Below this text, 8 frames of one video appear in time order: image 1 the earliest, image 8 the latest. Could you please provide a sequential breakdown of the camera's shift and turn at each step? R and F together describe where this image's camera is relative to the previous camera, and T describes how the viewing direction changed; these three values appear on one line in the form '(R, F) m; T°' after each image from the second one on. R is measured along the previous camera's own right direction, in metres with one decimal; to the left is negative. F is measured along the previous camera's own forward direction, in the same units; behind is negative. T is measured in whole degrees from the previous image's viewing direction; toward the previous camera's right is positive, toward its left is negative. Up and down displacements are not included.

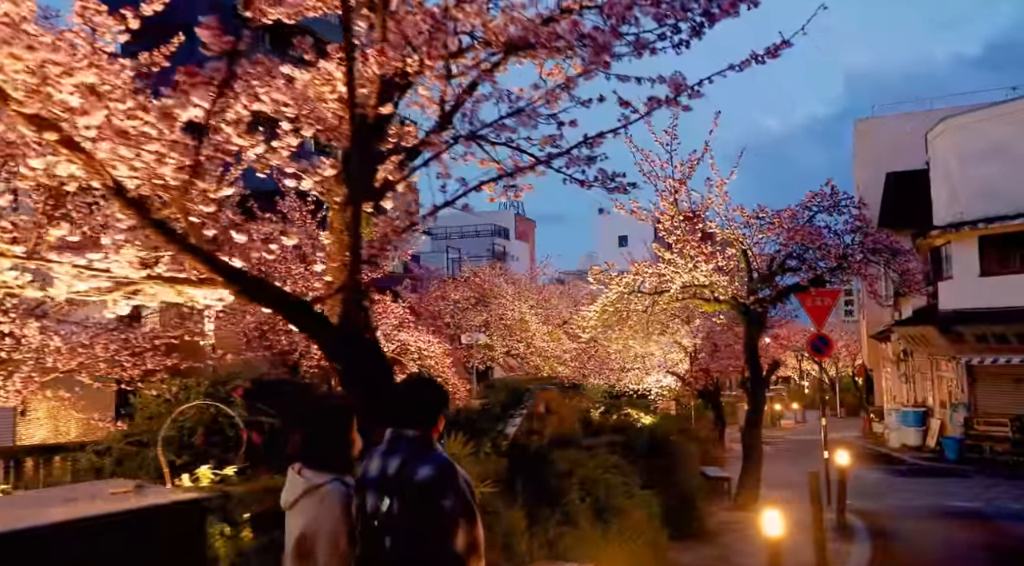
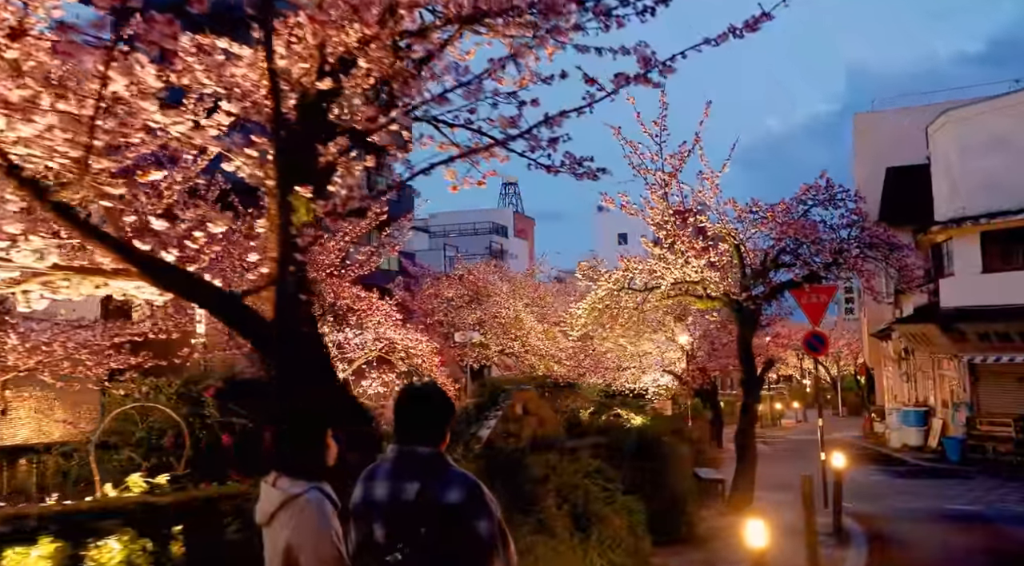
(+0.3, +0.4) m; 0°
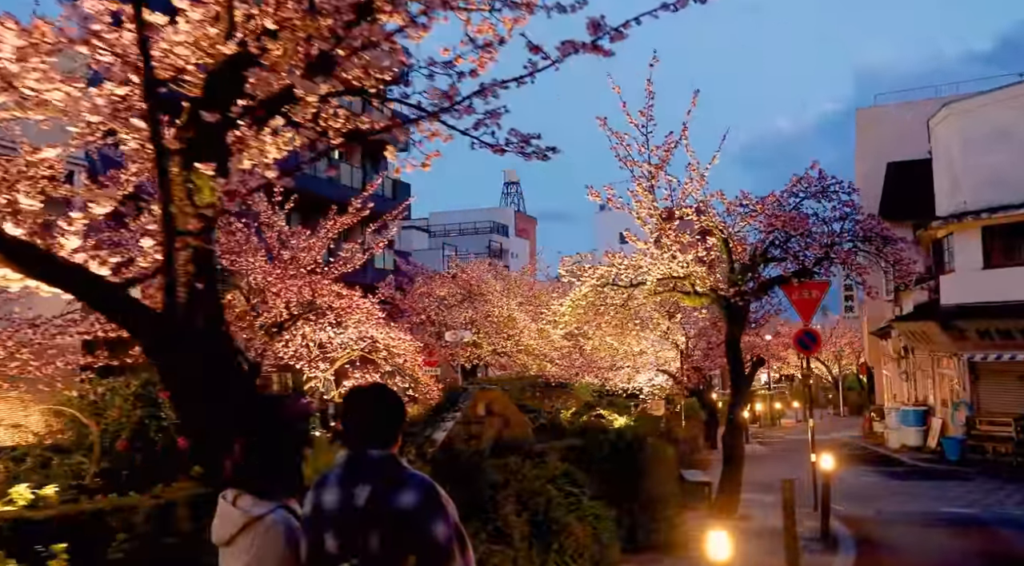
(+0.4, +0.5) m; 0°
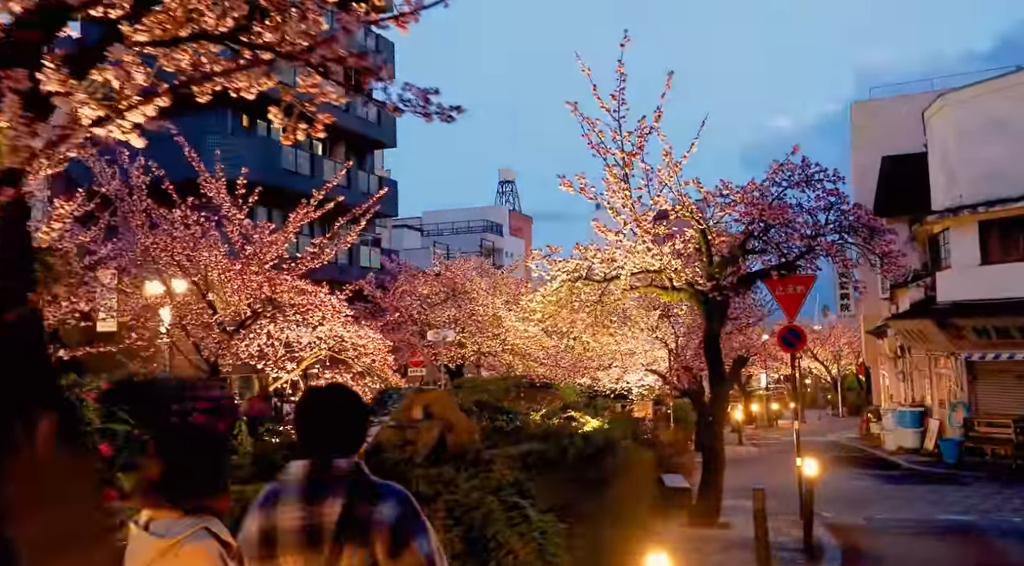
(+0.5, +0.8) m; 0°
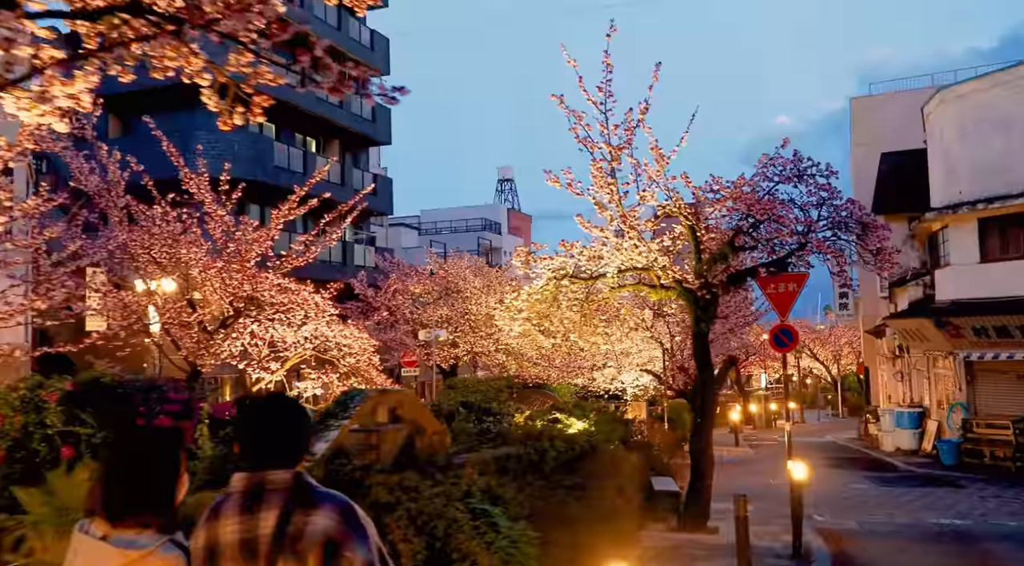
(+0.2, +0.3) m; 0°
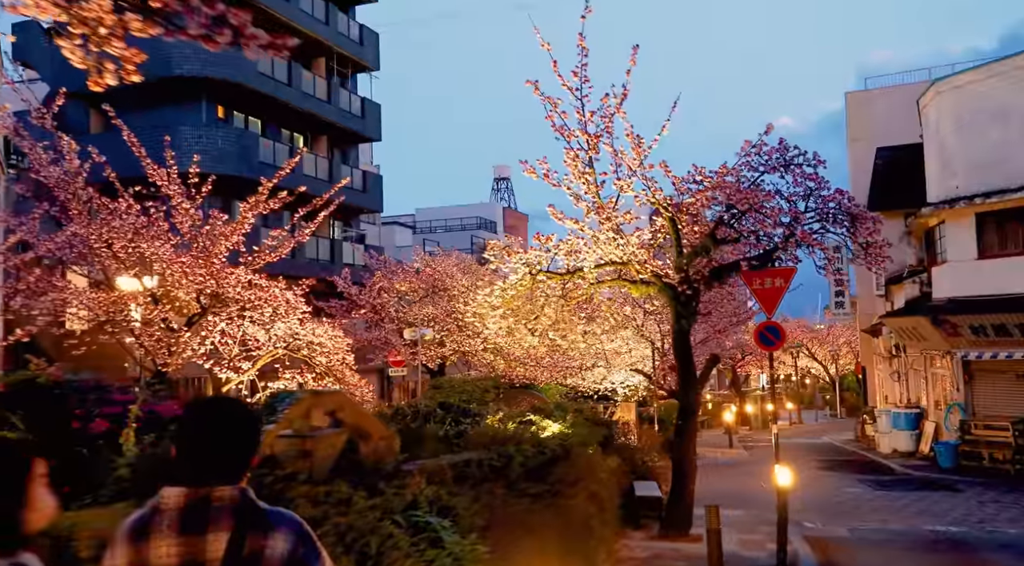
(+0.4, +0.6) m; 0°
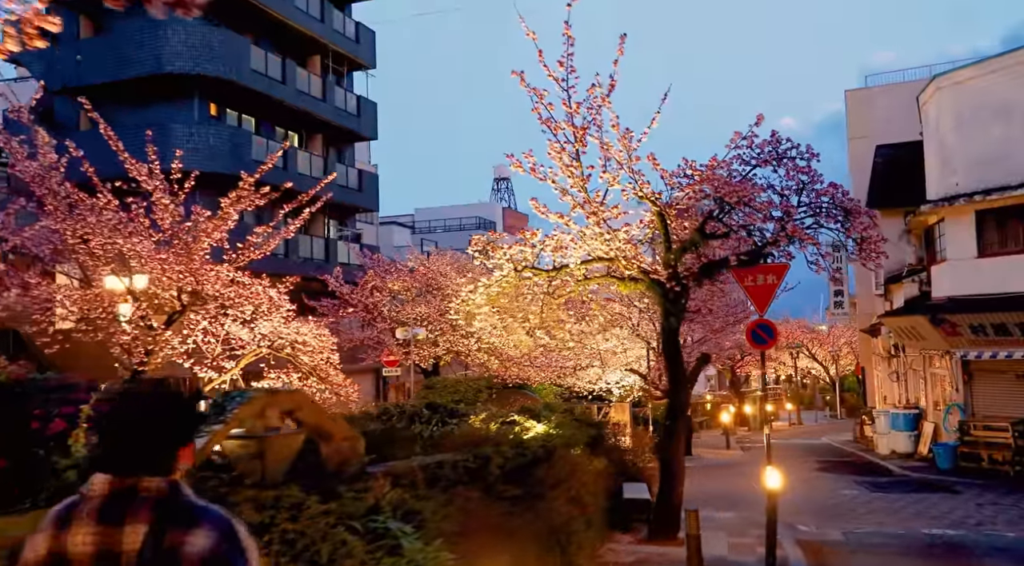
(+0.2, +0.3) m; 0°
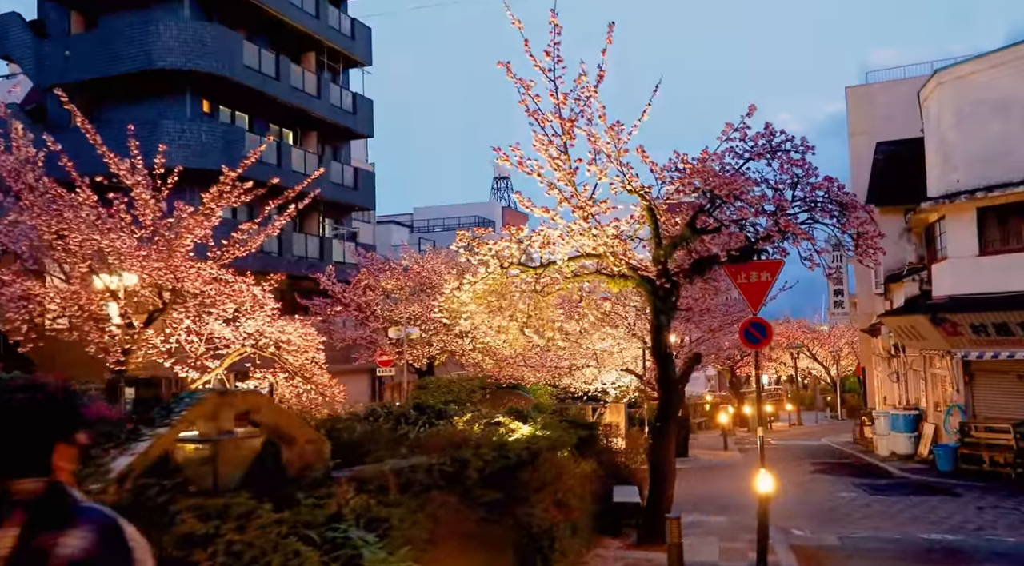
(+0.2, +0.4) m; 0°
